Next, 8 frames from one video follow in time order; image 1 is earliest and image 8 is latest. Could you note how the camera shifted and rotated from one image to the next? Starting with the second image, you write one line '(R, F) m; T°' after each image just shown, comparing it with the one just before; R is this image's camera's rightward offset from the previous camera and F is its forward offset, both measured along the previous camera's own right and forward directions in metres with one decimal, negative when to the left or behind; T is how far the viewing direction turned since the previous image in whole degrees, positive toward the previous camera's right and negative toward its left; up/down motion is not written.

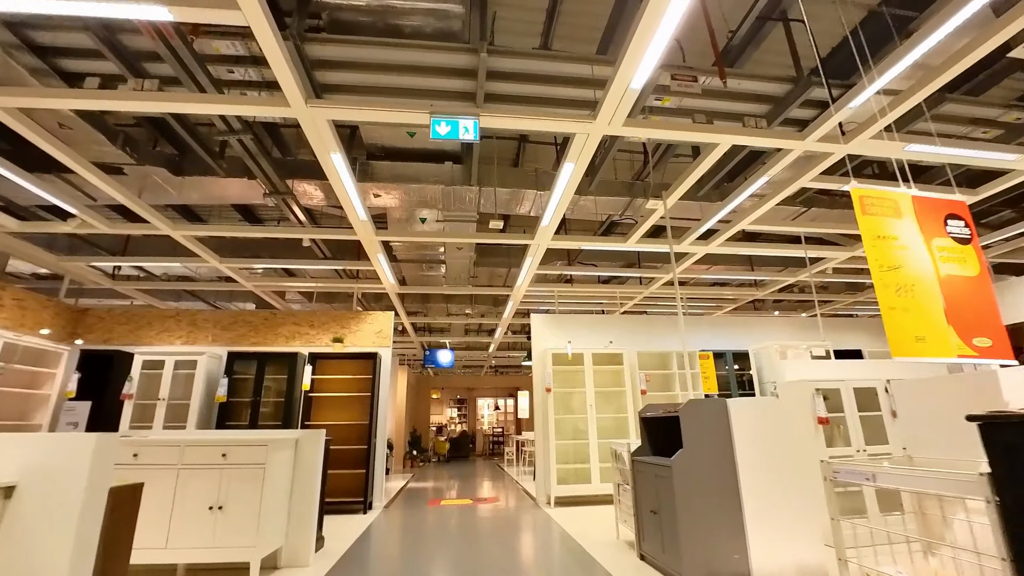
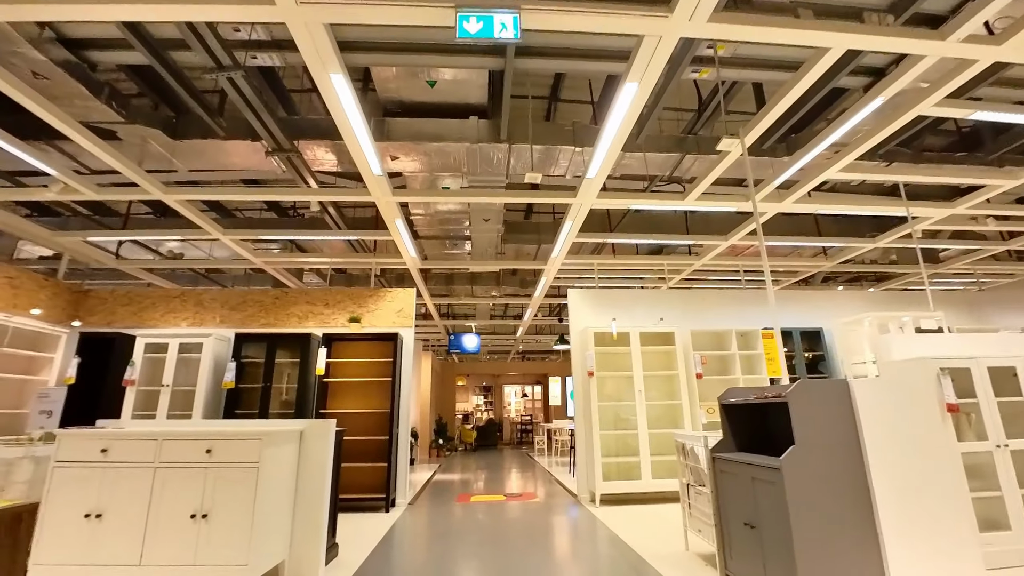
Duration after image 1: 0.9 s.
(-0.2, +0.7) m; -3°
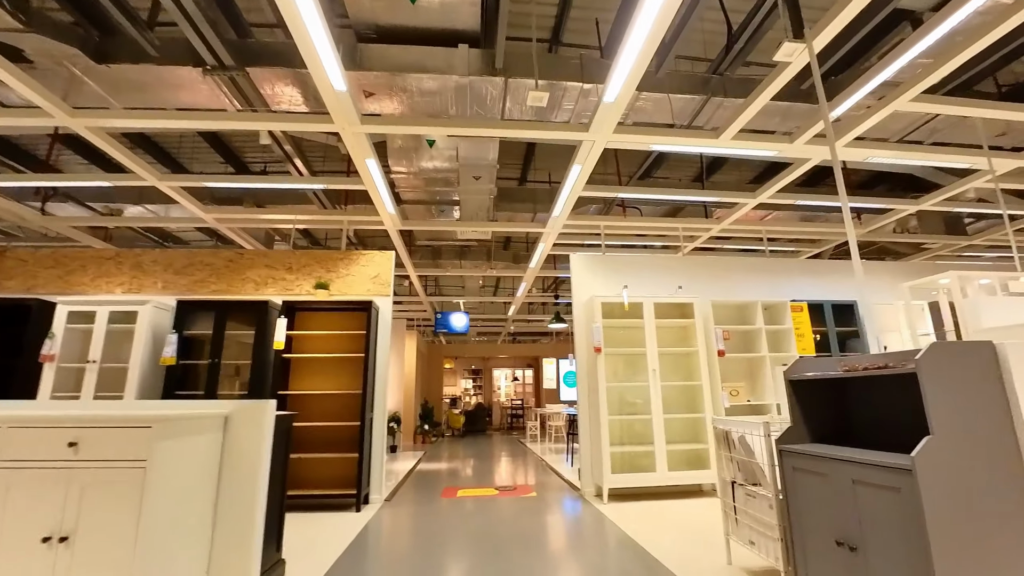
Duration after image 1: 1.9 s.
(-0.1, +0.8) m; +1°
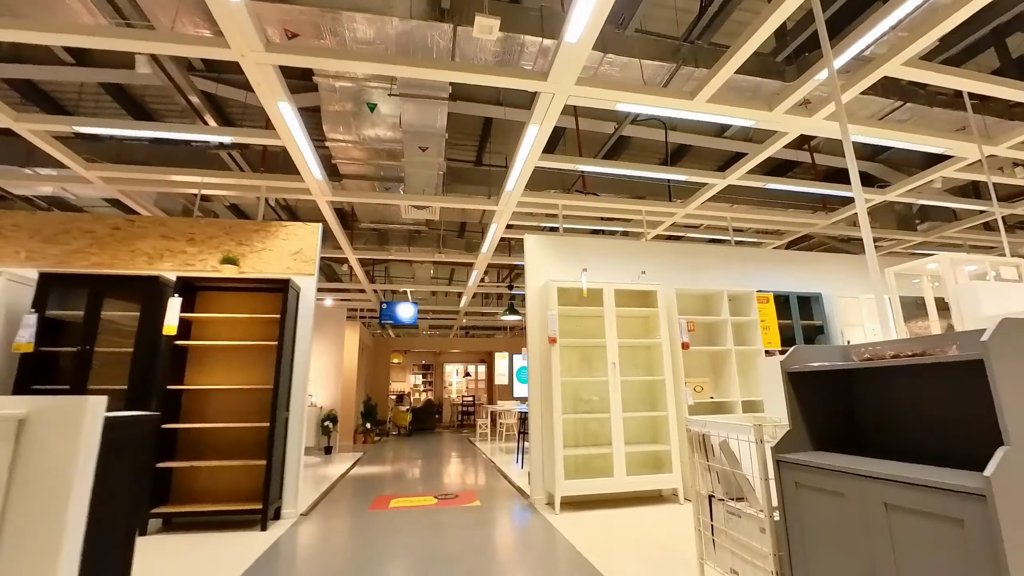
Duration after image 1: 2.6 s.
(+0.1, +0.6) m; +5°
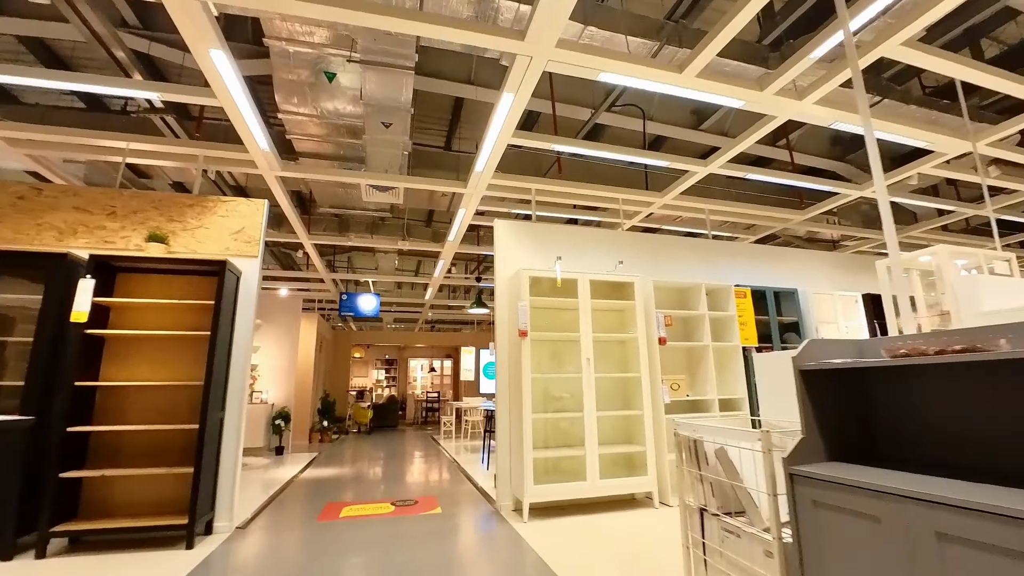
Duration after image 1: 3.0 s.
(0.0, +0.3) m; +4°
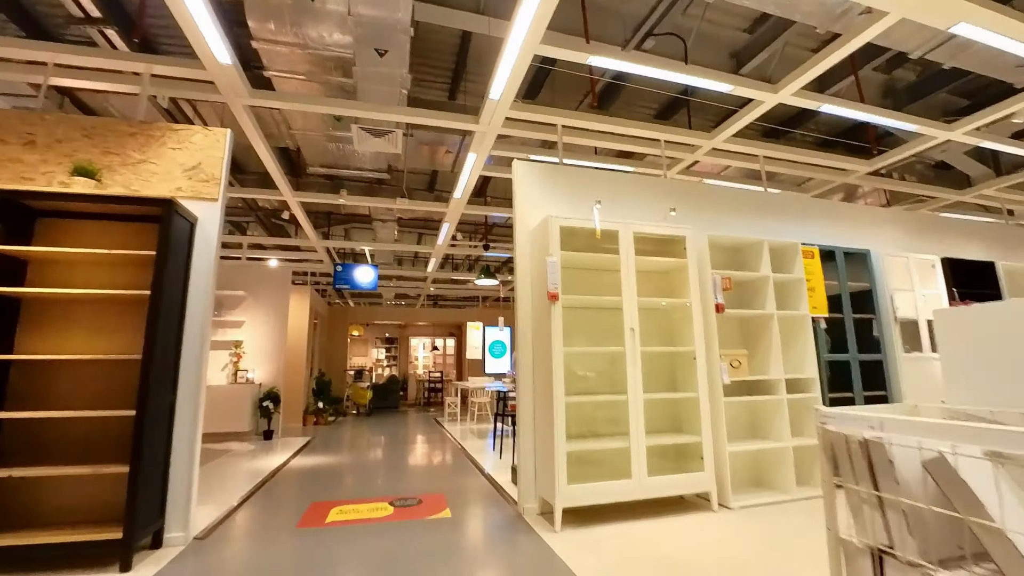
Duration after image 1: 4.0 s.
(-0.2, +0.8) m; 0°
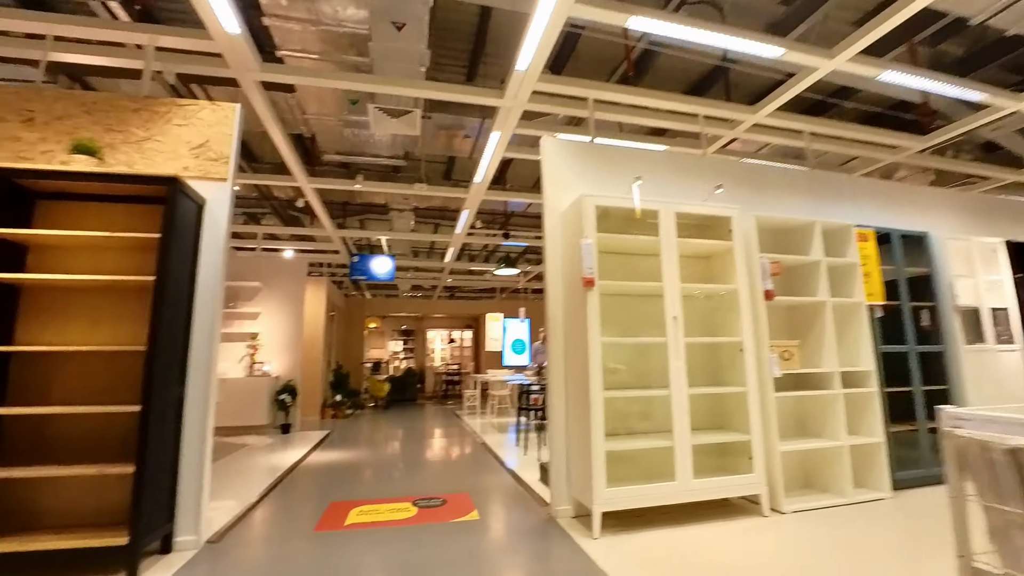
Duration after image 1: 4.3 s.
(-0.1, +0.2) m; -2°
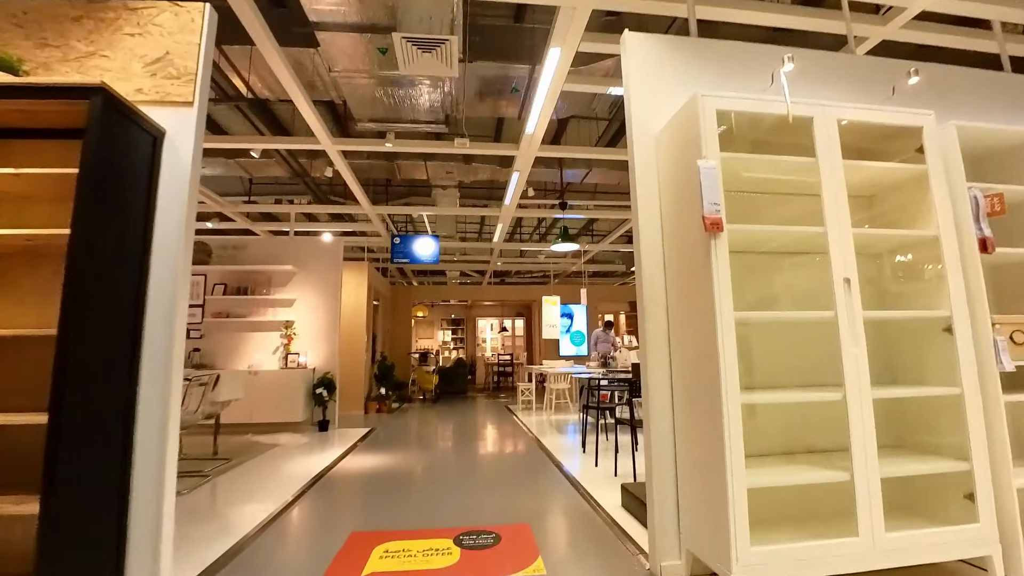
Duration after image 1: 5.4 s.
(-0.1, +0.9) m; -6°
